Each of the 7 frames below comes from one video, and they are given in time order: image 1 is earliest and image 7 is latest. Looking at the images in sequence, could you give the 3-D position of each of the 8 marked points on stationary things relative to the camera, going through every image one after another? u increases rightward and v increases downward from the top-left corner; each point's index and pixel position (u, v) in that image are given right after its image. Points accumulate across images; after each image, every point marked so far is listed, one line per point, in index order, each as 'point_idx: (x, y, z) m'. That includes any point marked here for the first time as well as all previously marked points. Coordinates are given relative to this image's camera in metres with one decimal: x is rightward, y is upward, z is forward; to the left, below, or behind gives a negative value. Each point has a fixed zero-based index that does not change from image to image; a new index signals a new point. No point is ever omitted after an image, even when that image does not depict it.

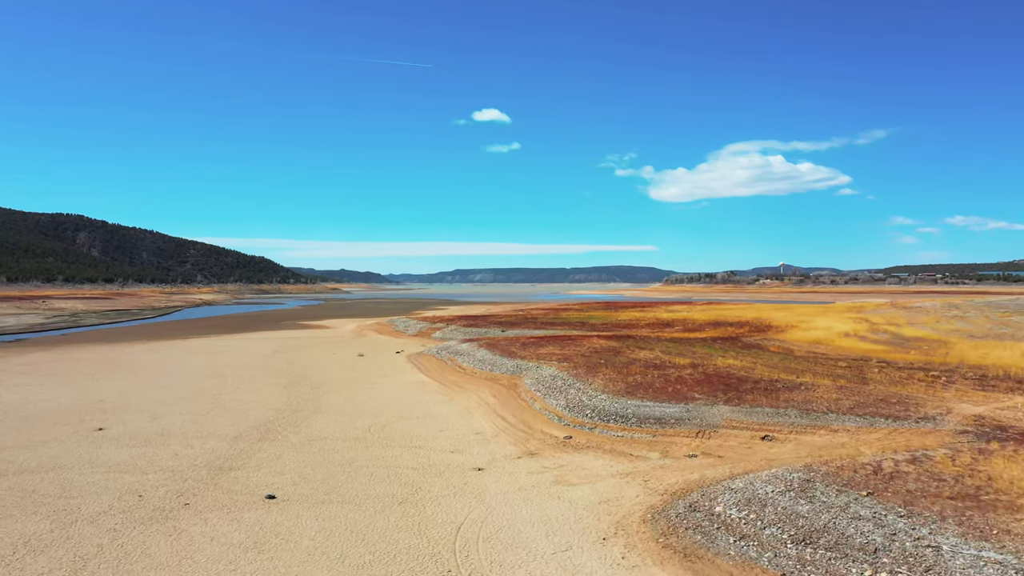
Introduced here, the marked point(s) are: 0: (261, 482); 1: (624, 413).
0: (-6.1, -4.7, +12.7) m
1: (+3.7, -4.1, +17.3) m
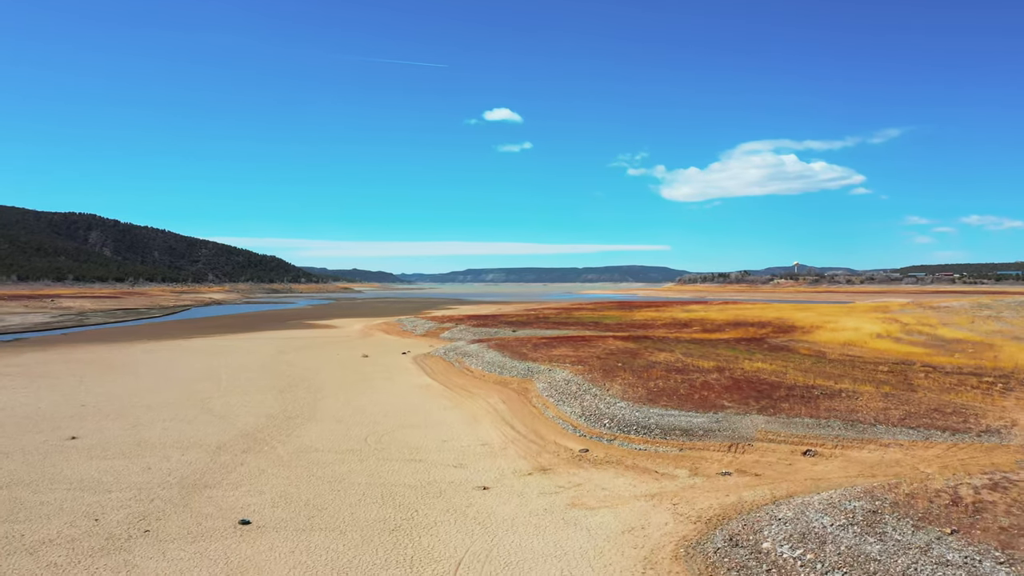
0: (-5.9, -4.6, +11.2) m
1: (+4.0, -4.0, +15.6) m
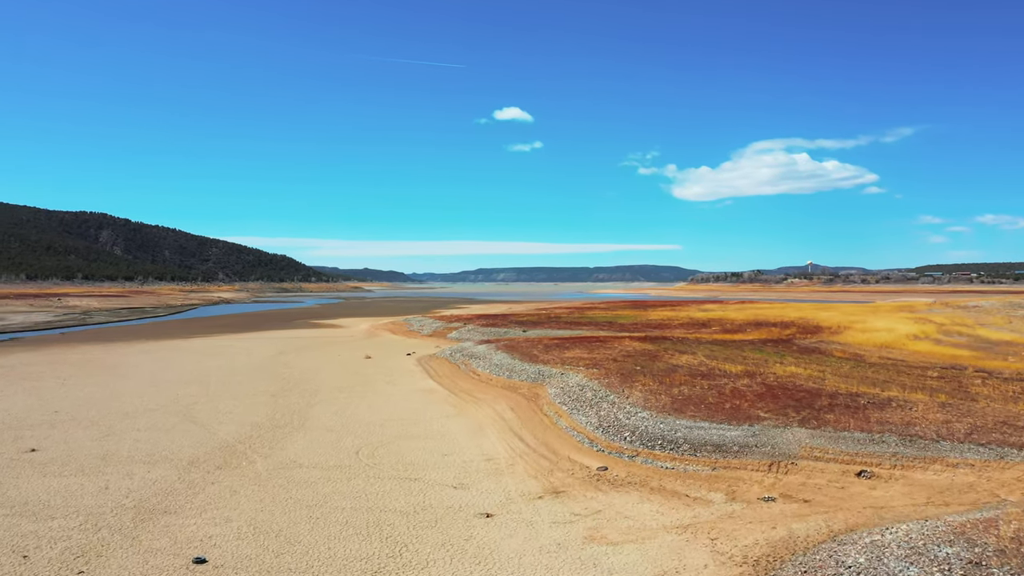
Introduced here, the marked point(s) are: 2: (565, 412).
0: (-5.7, -4.5, +9.6) m
1: (+4.2, -3.9, +13.8) m
2: (+1.7, -4.0, +16.9) m
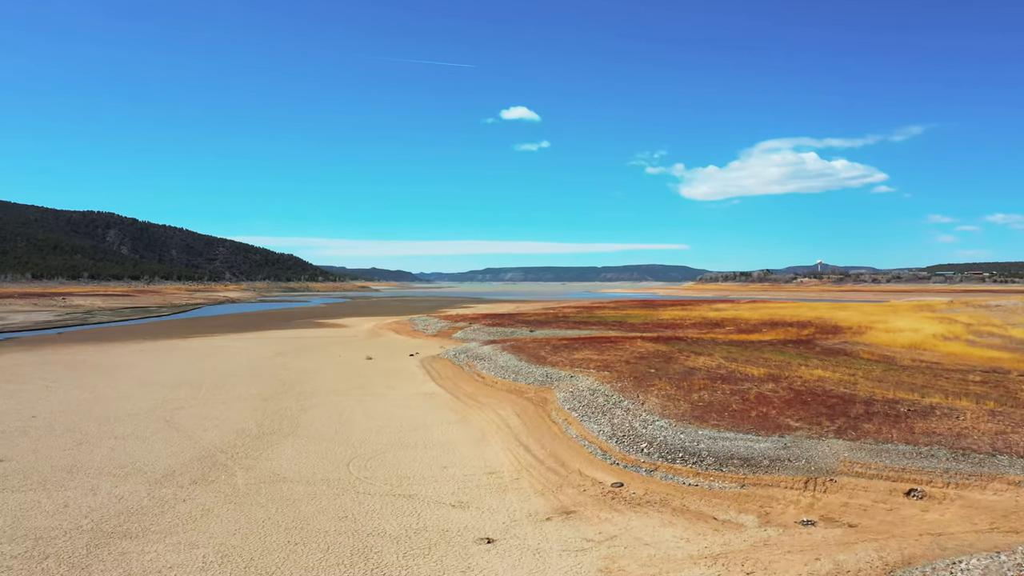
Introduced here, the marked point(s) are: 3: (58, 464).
0: (-5.7, -4.4, +8.4) m
1: (+4.3, -3.8, +12.4) m
2: (+1.9, -3.9, +15.6) m
3: (-10.8, -4.2, +12.5) m
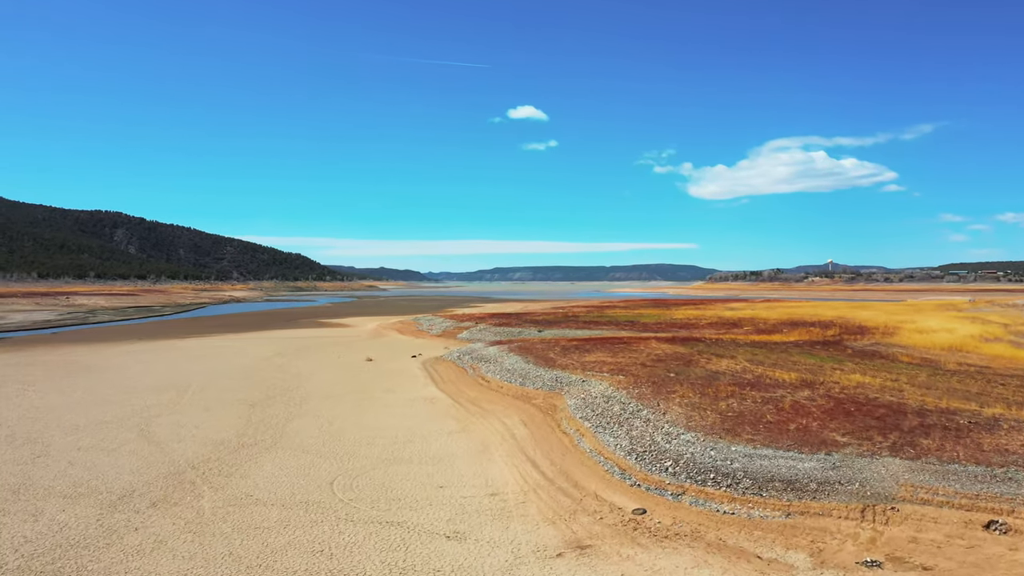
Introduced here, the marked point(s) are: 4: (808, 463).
0: (-5.6, -4.3, +6.9) m
1: (+4.4, -3.7, +10.8) m
2: (+2.1, -3.8, +14.0) m
3: (-10.7, -4.1, +11.1) m
4: (+6.1, -3.6, +10.9) m
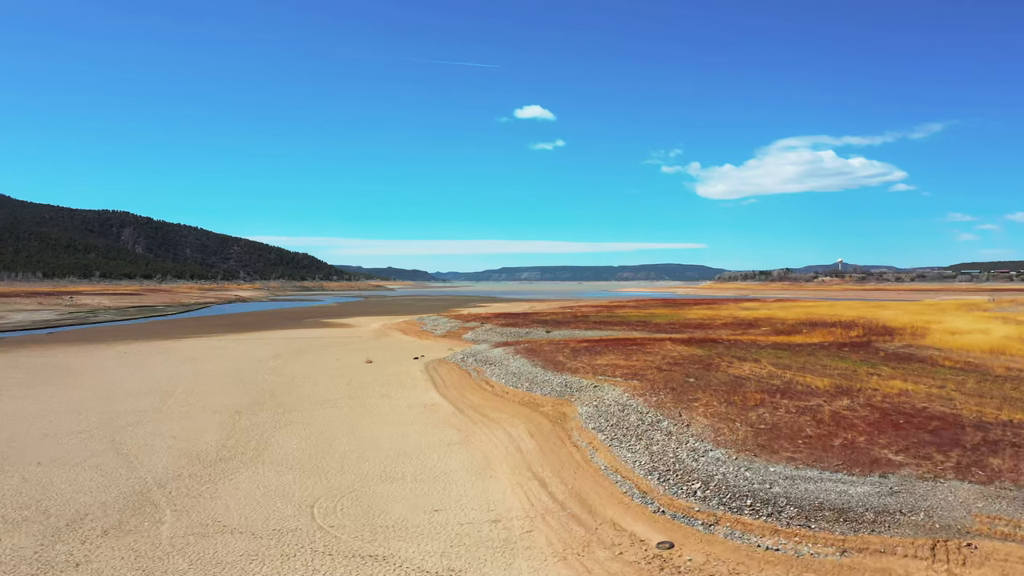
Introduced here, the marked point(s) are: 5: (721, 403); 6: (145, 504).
0: (-5.6, -4.2, +5.5) m
1: (+4.5, -3.7, +9.3) m
2: (+2.2, -3.7, +12.5) m
3: (-10.6, -4.0, +9.8) m
4: (+6.2, -3.6, +9.4) m
5: (+5.6, -3.1, +14.1) m
6: (-7.1, -4.2, +10.2) m
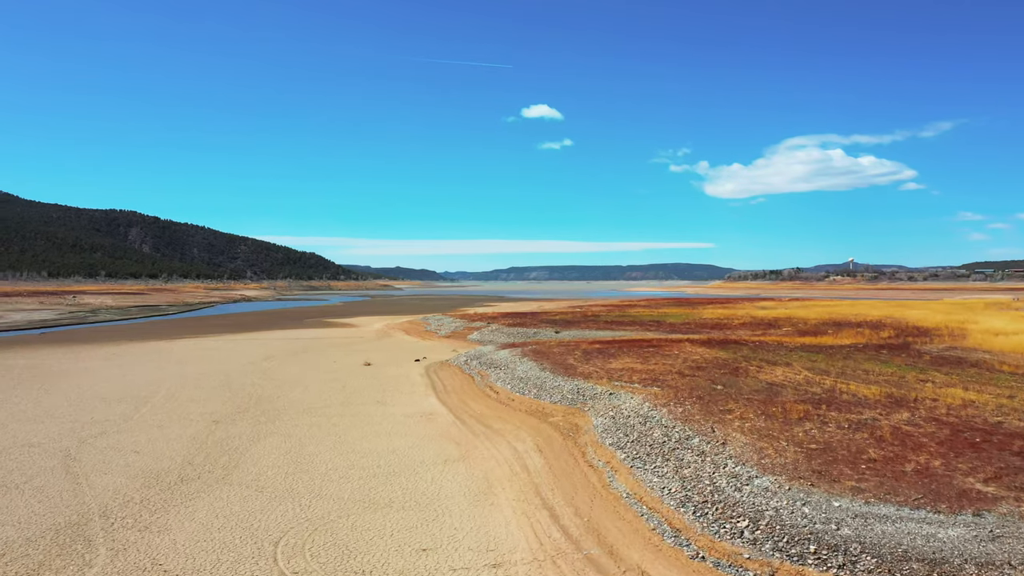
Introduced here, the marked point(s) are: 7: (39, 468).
0: (-5.6, -4.1, +3.8) m
1: (+4.6, -3.5, +7.4) m
2: (+2.3, -3.6, +10.7) m
3: (-10.6, -3.9, +8.3) m
4: (+6.3, -3.4, +7.5) m
5: (+5.7, -3.0, +12.3) m
6: (-7.0, -4.1, +8.5) m
7: (-10.3, -4.0, +11.5) m
